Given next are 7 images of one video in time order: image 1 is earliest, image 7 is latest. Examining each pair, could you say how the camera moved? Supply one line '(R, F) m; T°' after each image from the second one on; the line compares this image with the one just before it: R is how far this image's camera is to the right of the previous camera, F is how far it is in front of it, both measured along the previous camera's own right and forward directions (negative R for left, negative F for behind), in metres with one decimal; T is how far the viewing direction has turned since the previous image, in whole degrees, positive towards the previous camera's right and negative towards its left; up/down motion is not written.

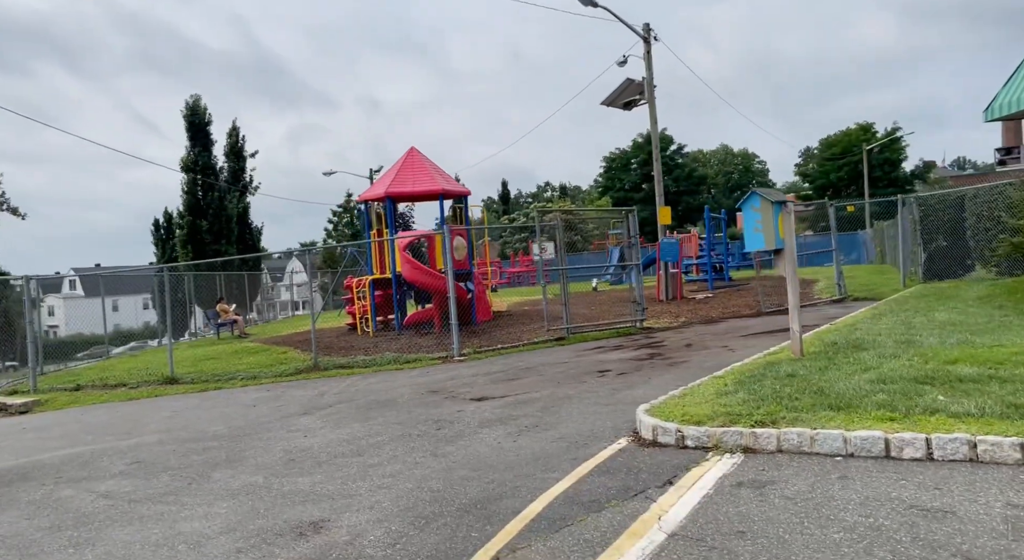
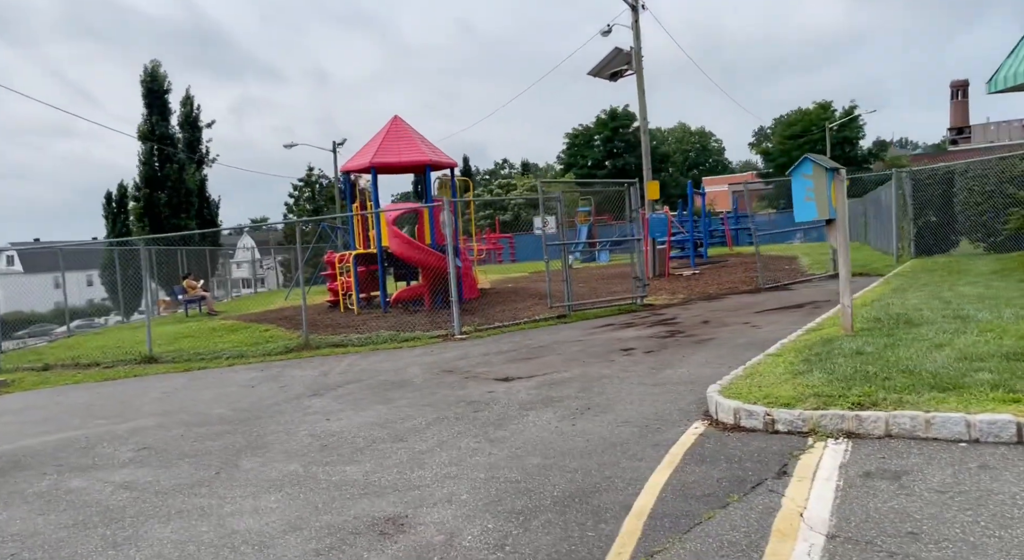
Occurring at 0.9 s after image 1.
(-0.5, +0.3) m; +3°
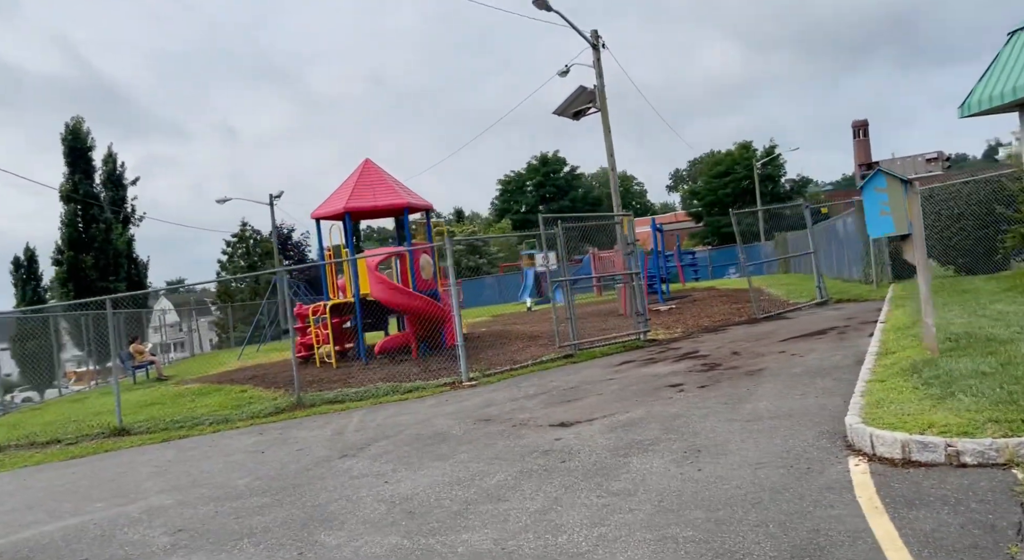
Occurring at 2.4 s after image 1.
(-0.9, +0.5) m; +5°
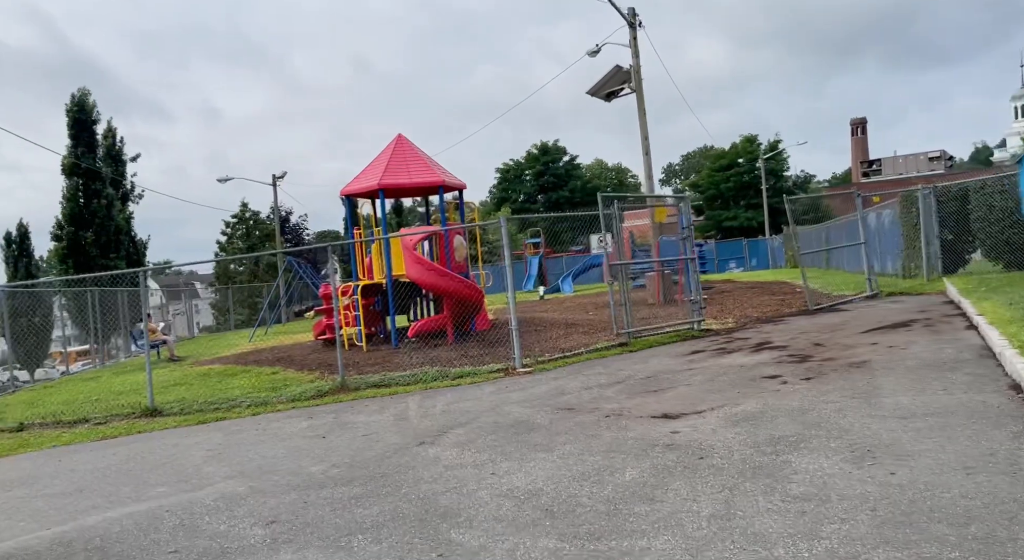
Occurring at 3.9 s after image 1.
(-0.8, +0.5) m; +1°
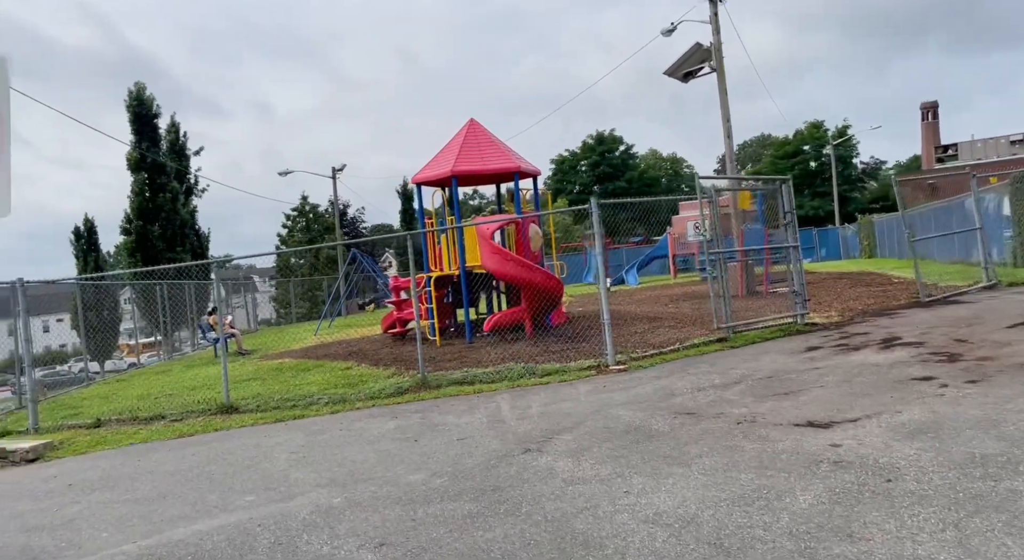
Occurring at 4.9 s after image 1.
(-0.4, +0.6) m; -4°
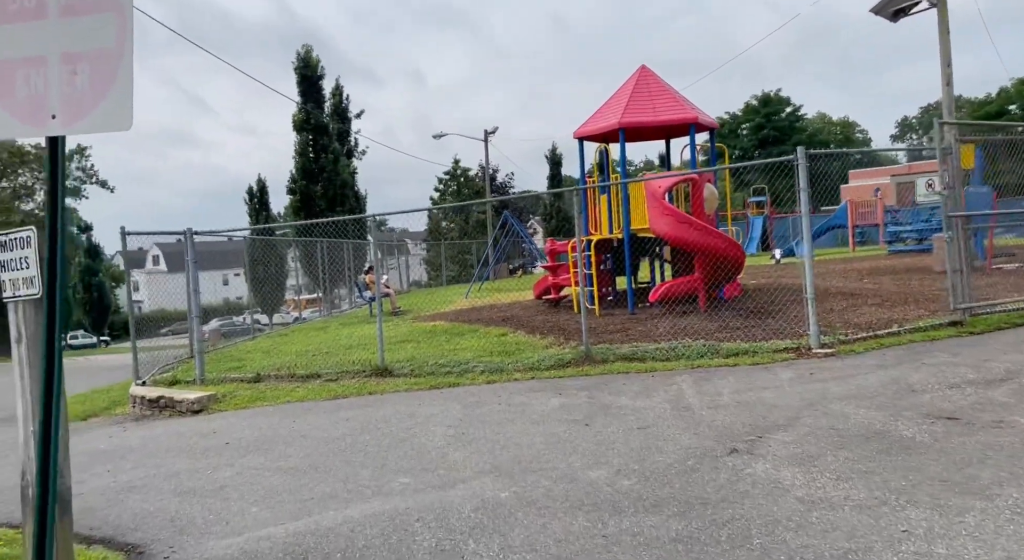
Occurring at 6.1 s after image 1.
(-0.4, +1.0) m; -11°
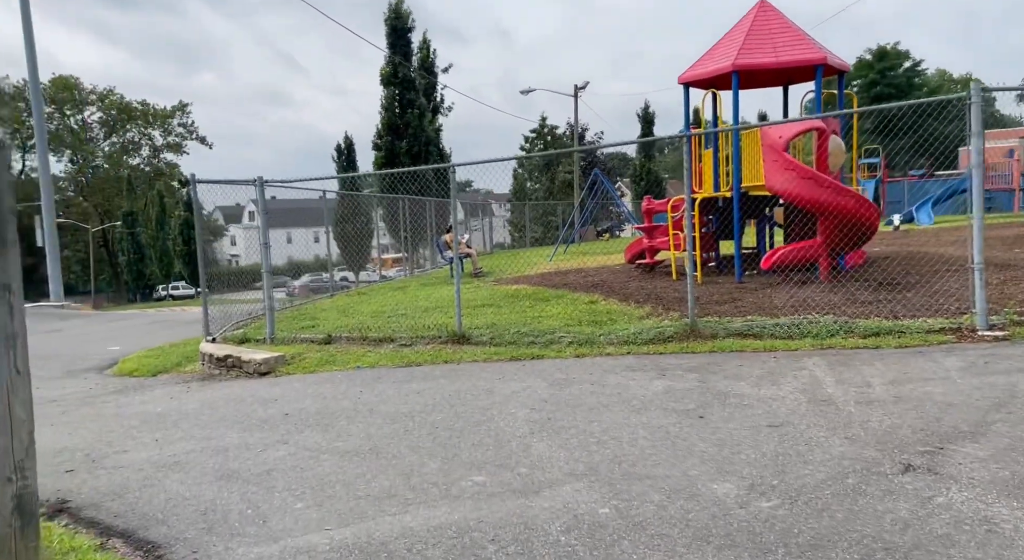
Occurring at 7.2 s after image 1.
(-0.1, +1.0) m; -6°
